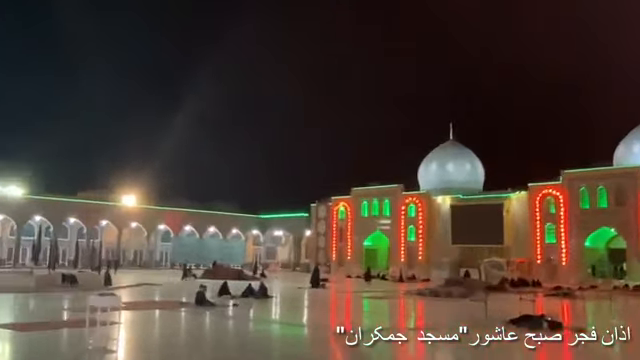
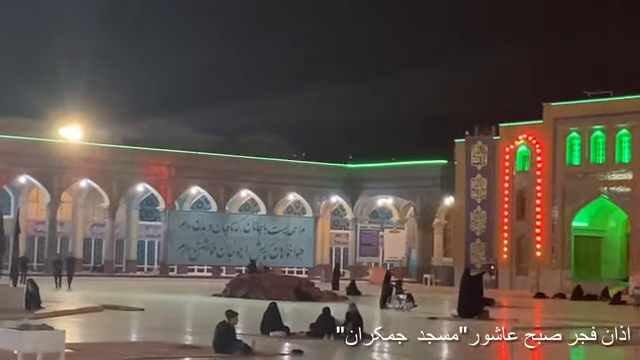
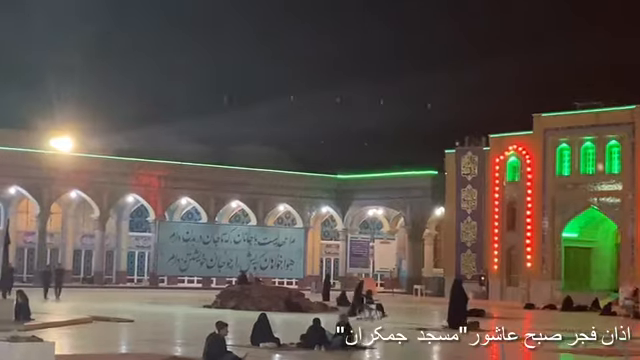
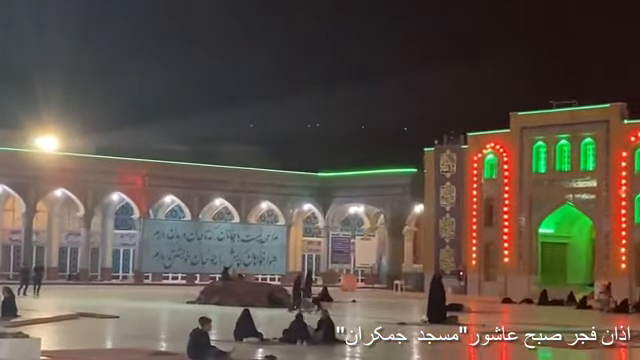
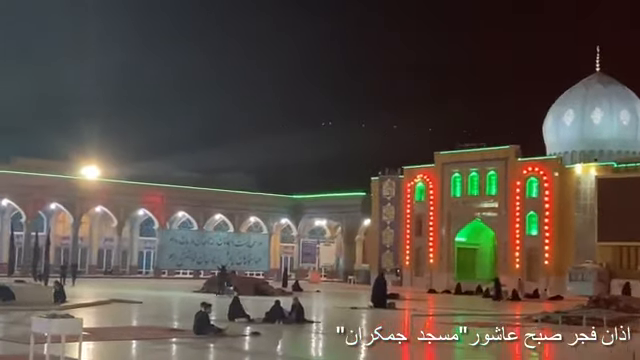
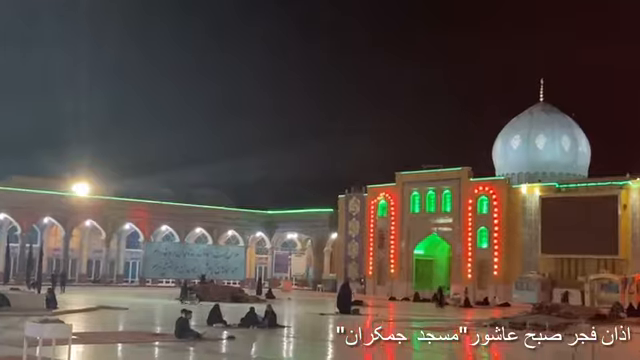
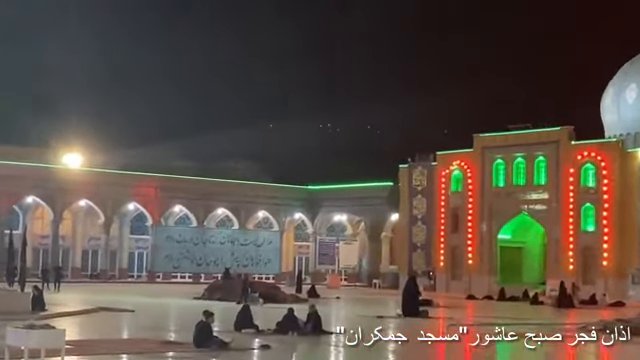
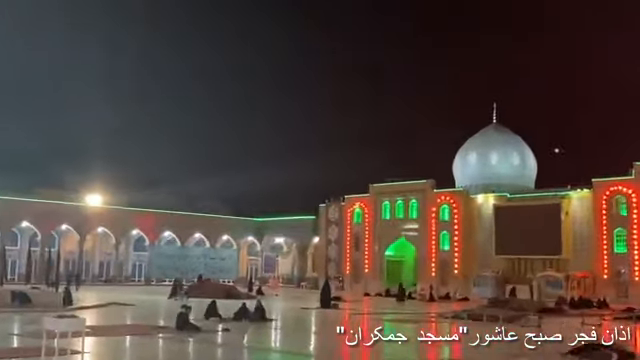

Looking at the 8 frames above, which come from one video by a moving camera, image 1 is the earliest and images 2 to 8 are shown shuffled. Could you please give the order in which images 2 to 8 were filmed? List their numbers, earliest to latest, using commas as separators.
8, 6, 5, 7, 4, 3, 2
